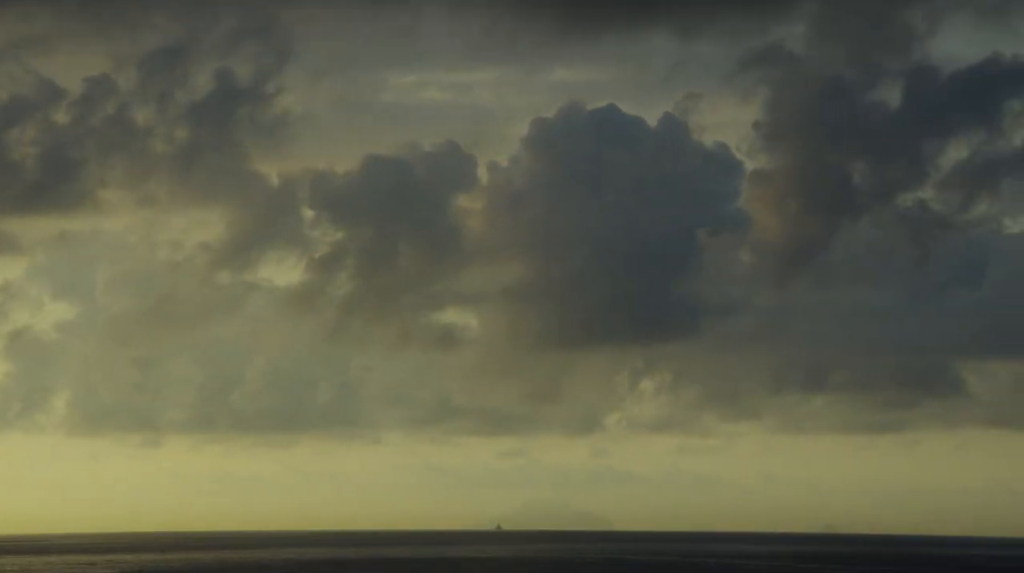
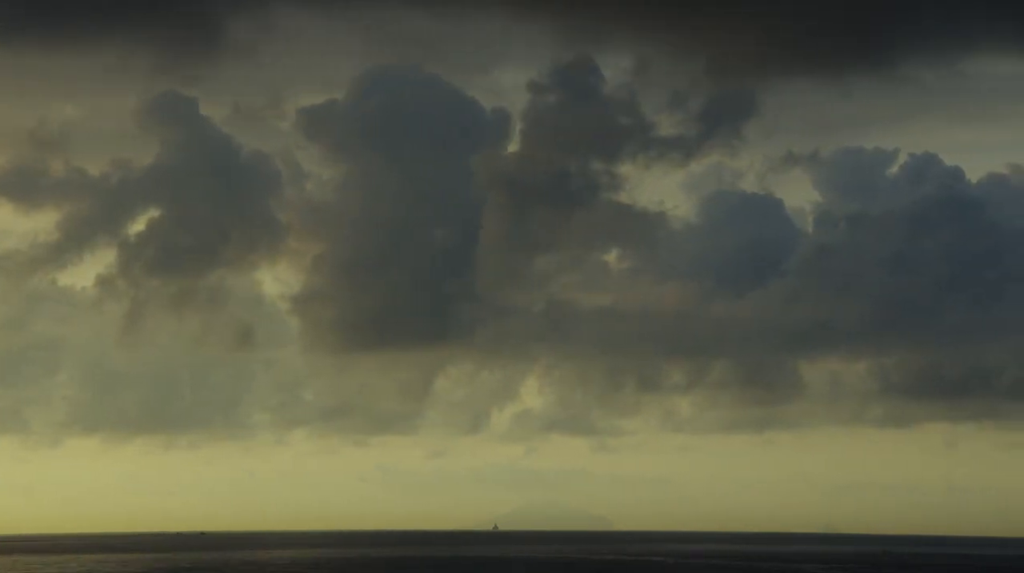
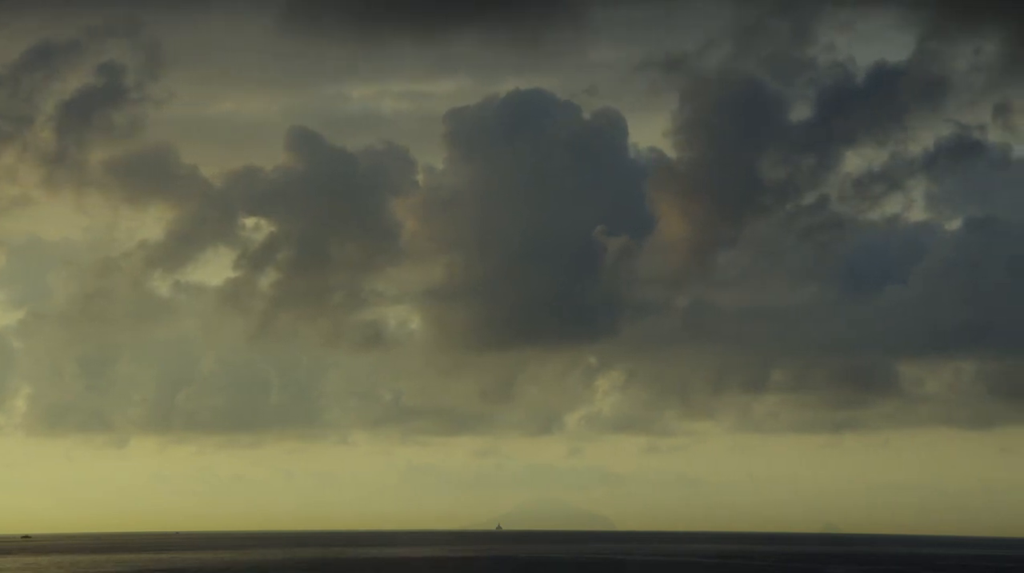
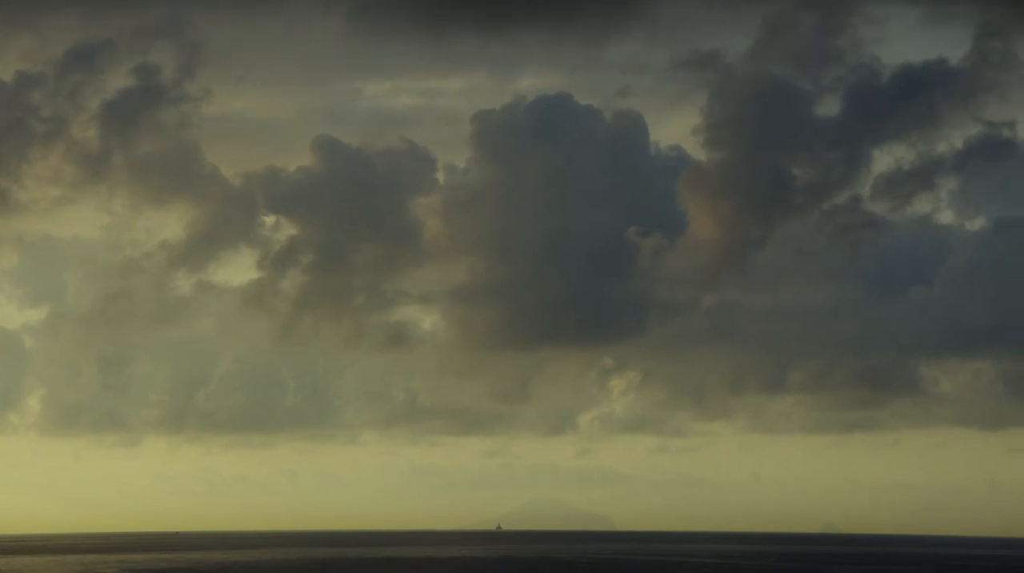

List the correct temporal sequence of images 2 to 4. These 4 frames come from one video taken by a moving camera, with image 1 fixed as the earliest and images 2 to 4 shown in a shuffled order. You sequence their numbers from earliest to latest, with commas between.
4, 3, 2
